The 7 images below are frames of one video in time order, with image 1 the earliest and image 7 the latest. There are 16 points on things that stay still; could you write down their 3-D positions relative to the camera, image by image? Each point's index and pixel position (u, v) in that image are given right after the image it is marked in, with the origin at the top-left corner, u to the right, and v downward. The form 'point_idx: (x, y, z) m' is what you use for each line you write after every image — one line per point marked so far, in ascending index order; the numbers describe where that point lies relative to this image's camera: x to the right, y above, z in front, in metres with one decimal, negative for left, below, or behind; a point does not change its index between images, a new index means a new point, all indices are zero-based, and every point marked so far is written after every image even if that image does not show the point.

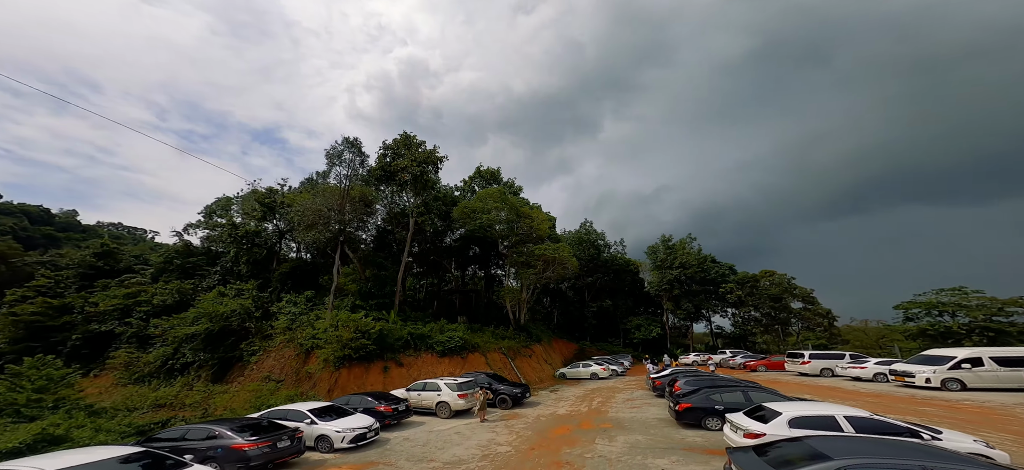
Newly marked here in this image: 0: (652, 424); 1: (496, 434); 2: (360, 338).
0: (+3.7, -5.0, +10.0) m
1: (-0.4, -5.4, +10.3) m
2: (-7.3, -4.9, +18.2) m
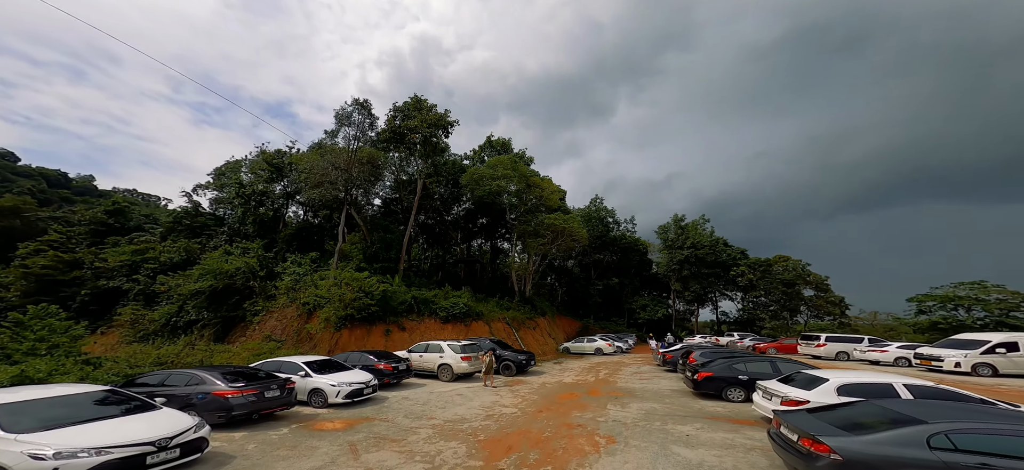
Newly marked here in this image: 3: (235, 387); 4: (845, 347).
0: (+3.8, -4.0, +9.4) m
1: (-0.3, -4.2, +9.8) m
2: (-7.0, -3.0, +17.8) m
3: (-4.7, -2.5, +6.4) m
4: (+14.8, -5.0, +16.8) m
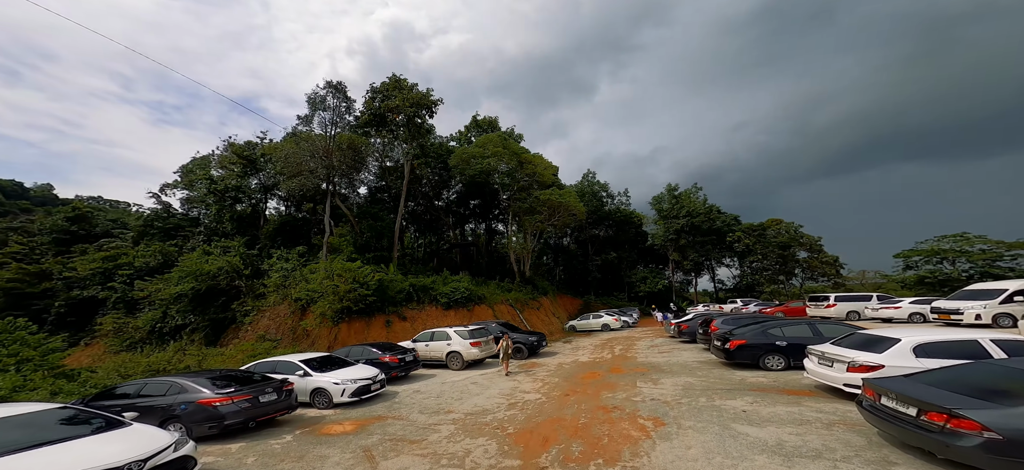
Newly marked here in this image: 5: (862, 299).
0: (+4.3, -3.1, +8.9) m
1: (+0.2, -3.5, +9.1) m
2: (-6.8, -2.5, +16.9) m
3: (-4.2, -2.3, +5.5) m
4: (+15.1, -3.1, +16.6) m
5: (+15.5, -2.8, +16.8) m
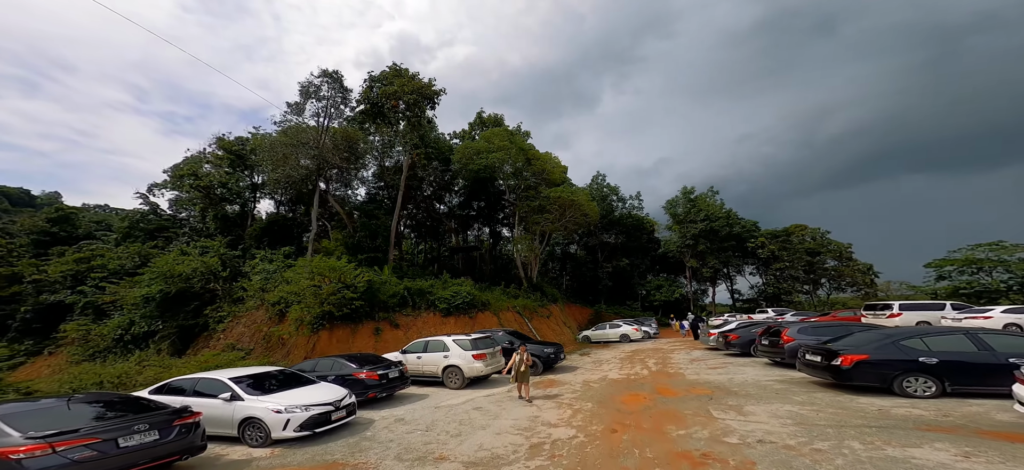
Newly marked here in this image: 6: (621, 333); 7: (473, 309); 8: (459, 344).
0: (+4.6, -2.6, +6.5) m
1: (+0.5, -3.1, +6.7) m
2: (-6.4, -2.2, +14.6) m
3: (-3.9, -1.7, +3.2) m
4: (+15.4, -2.9, +14.1) m
5: (+15.8, -2.7, +14.3) m
6: (+5.6, -5.0, +19.6) m
7: (-1.9, -3.5, +18.1) m
8: (-1.4, -2.8, +9.8) m
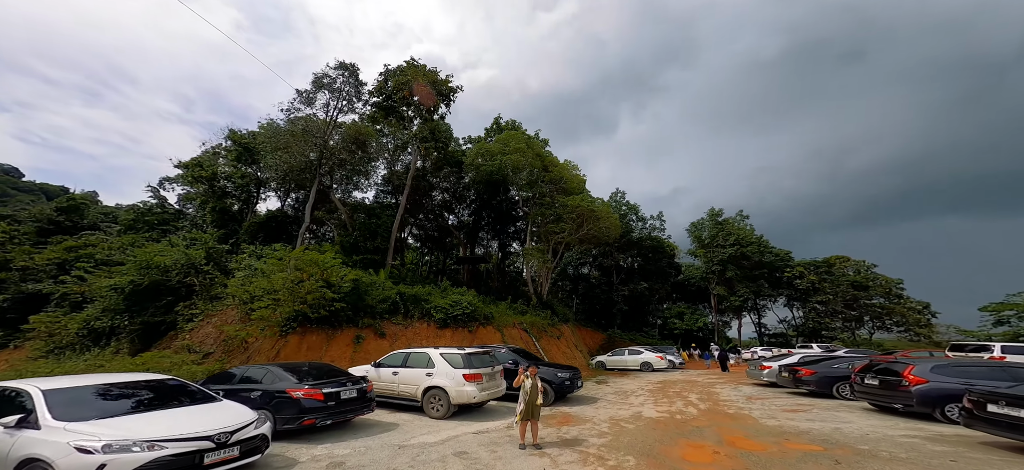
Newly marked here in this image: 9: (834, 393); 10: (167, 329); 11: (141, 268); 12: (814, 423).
0: (+4.6, -2.4, +4.0) m
1: (+0.5, -2.6, +4.4) m
2: (-6.2, -1.8, +12.5) m
3: (-3.9, -0.8, +1.1) m
4: (+15.6, -3.7, +11.3) m
5: (+16.0, -3.5, +11.5) m
6: (+5.8, -5.6, +17.0) m
7: (-1.6, -3.6, +15.8) m
8: (-1.3, -2.4, +7.4) m
9: (+7.2, -3.6, +8.3) m
10: (-15.4, -4.0, +16.8) m
11: (-16.2, -1.5, +16.6) m
12: (+4.4, -2.8, +5.5) m
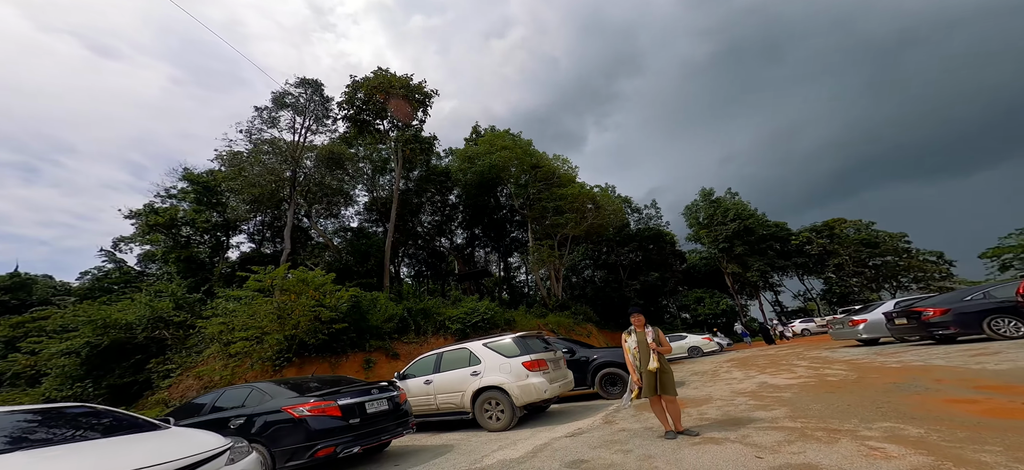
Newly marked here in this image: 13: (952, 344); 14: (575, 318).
0: (+5.7, -0.5, +2.4) m
1: (+1.7, -1.4, +2.6) m
2: (-5.3, -2.1, +10.4) m
3: (-2.9, -0.1, -0.8) m
4: (+16.5, -0.7, +10.1) m
5: (+16.9, -0.5, +10.3) m
6: (+6.9, -4.4, +15.2) m
7: (-0.6, -3.4, +13.8) m
8: (-0.2, -1.7, +5.6) m
9: (+8.3, -1.6, +6.8) m
10: (-14.2, -5.9, +14.2) m
11: (-15.4, -3.5, +14.1) m
12: (+5.5, -1.1, +3.9) m
13: (+8.5, -2.1, +7.4) m
14: (+3.3, -4.4, +20.0) m
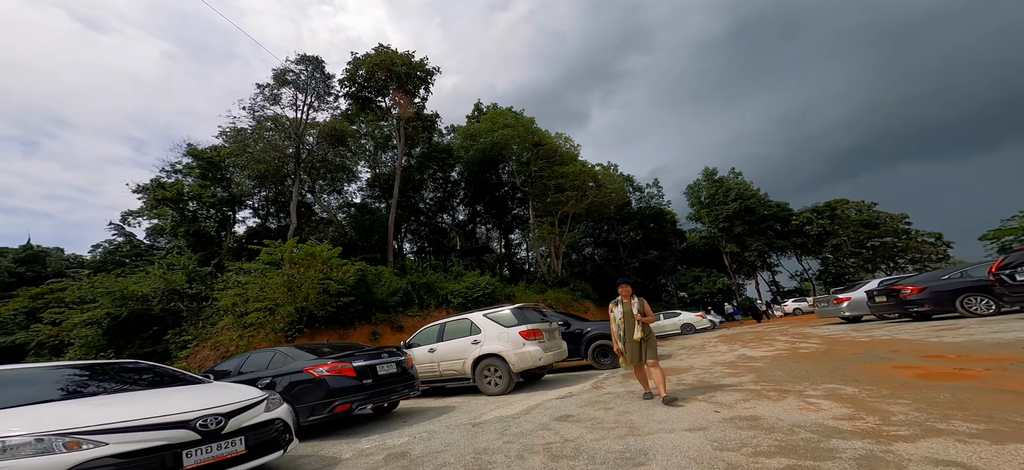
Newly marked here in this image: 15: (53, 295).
0: (+5.6, -0.5, +2.7) m
1: (+1.6, -1.3, +3.0) m
2: (-5.3, -1.5, +10.9) m
3: (-2.9, -0.1, -0.4) m
4: (+16.5, -0.3, +10.4) m
5: (+16.9, 0.0, +10.6) m
6: (+6.9, -3.6, +15.7) m
7: (-0.6, -2.6, +14.3) m
8: (-0.2, -1.4, +6.0) m
9: (+8.3, -1.3, +7.2) m
10: (-14.2, -4.9, +15.0) m
11: (-15.4, -2.5, +14.7) m
12: (+5.5, -1.0, +4.3) m
13: (+8.5, -1.8, +7.8) m
14: (+3.3, -3.2, +20.5) m
15: (-24.7, -3.3, +20.5) m
